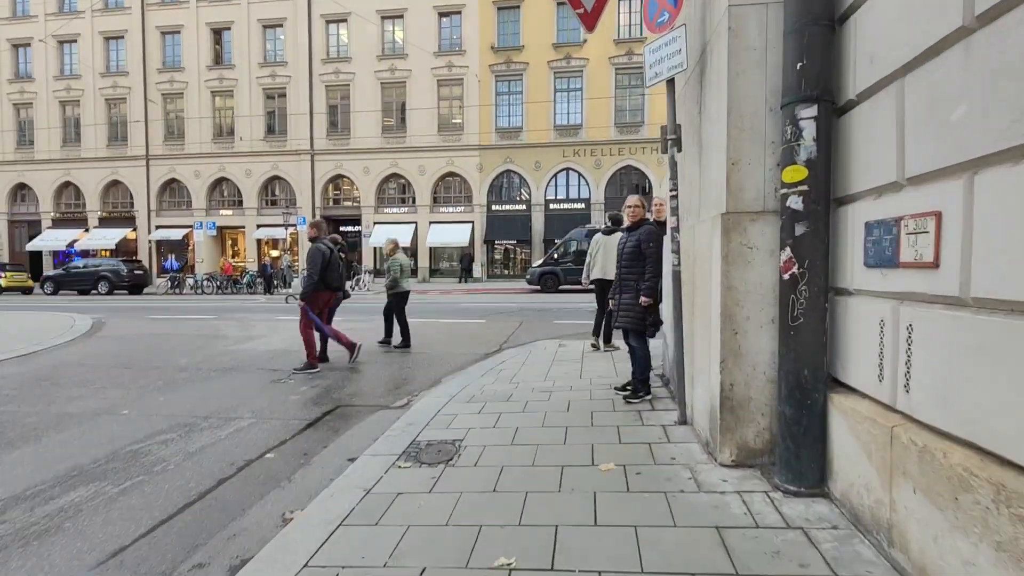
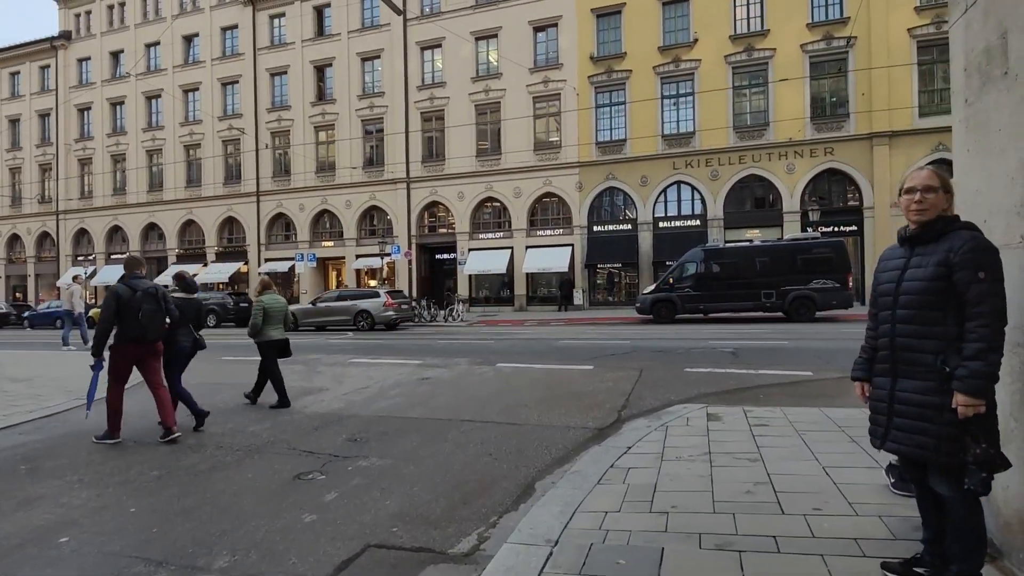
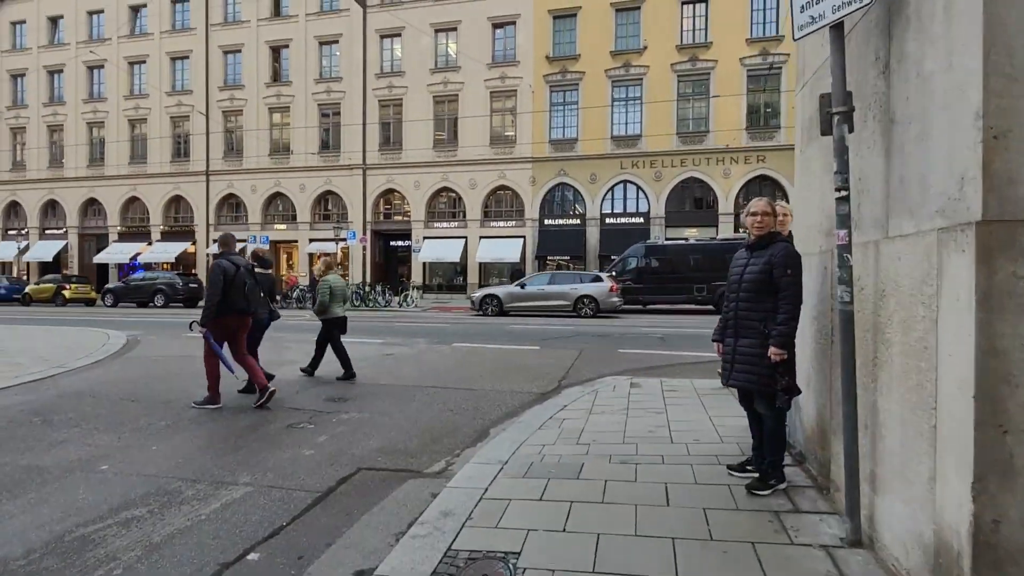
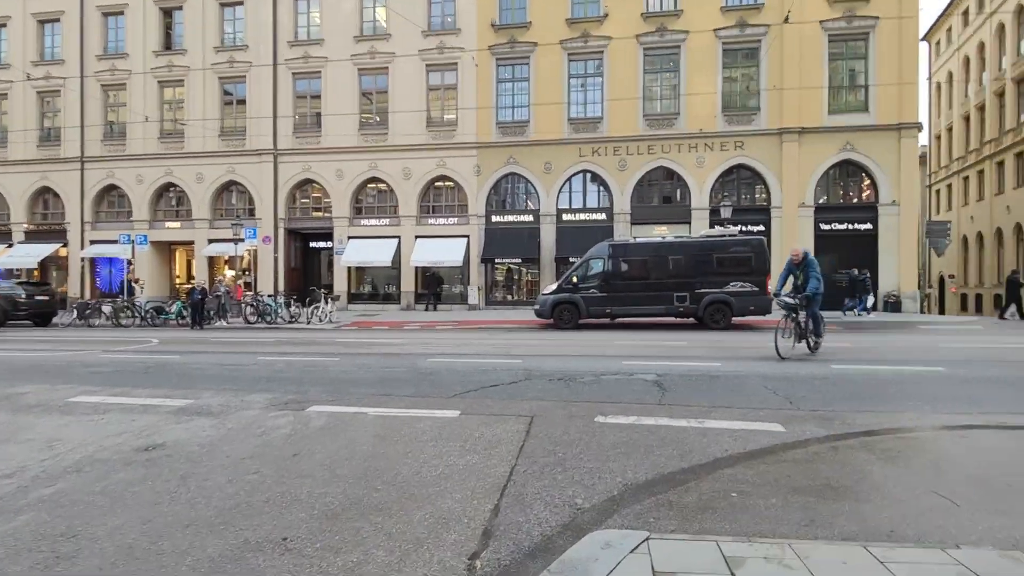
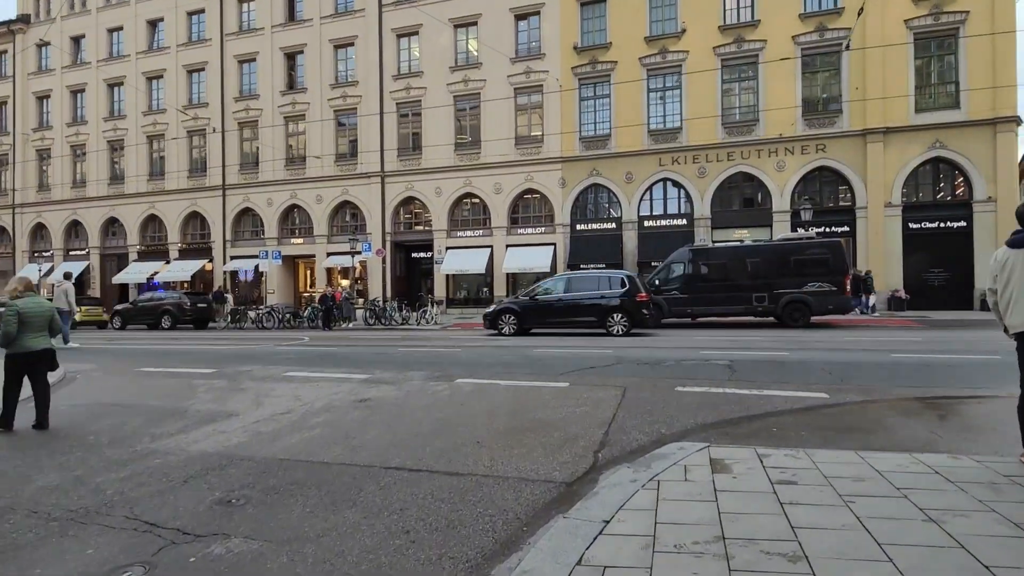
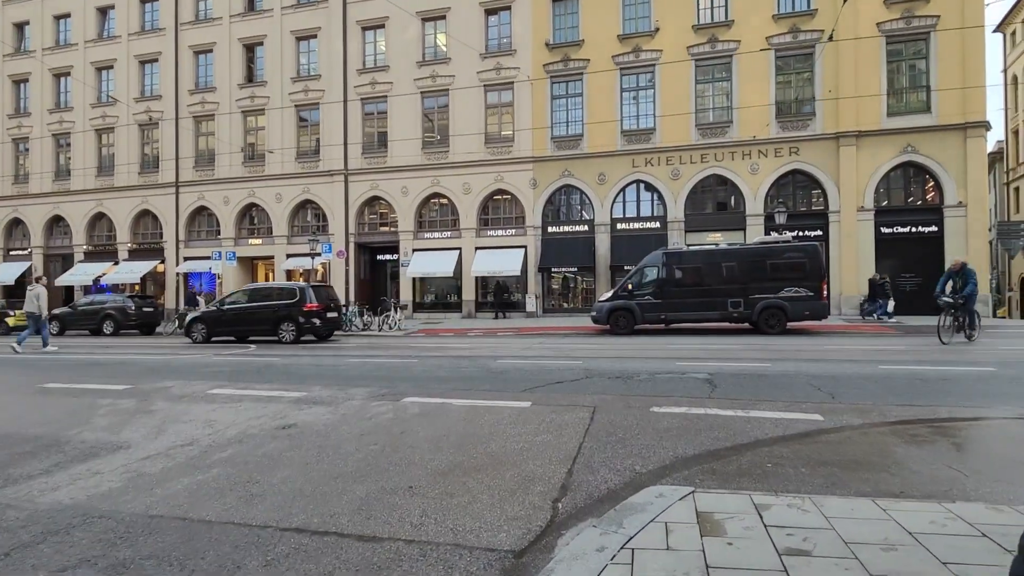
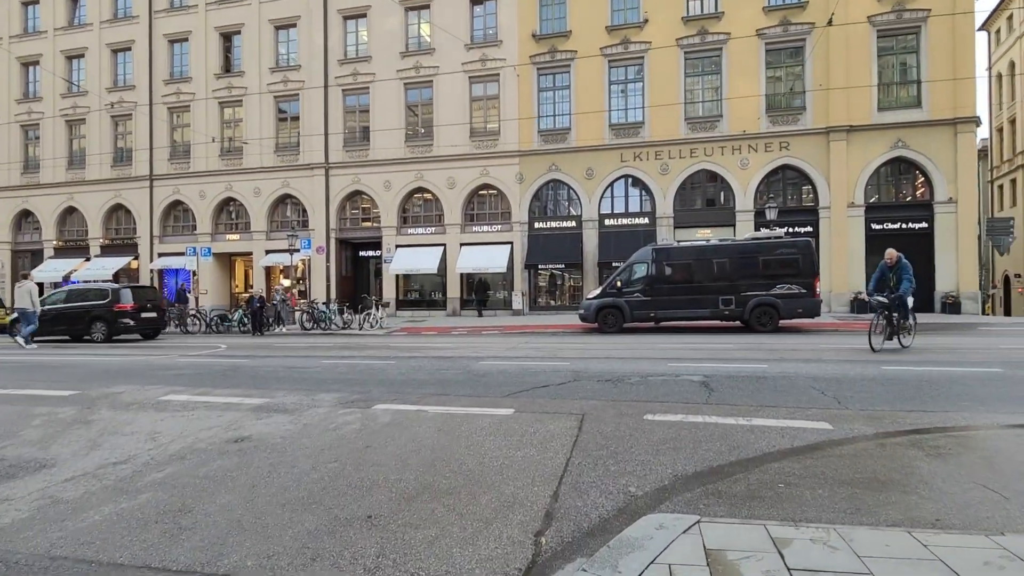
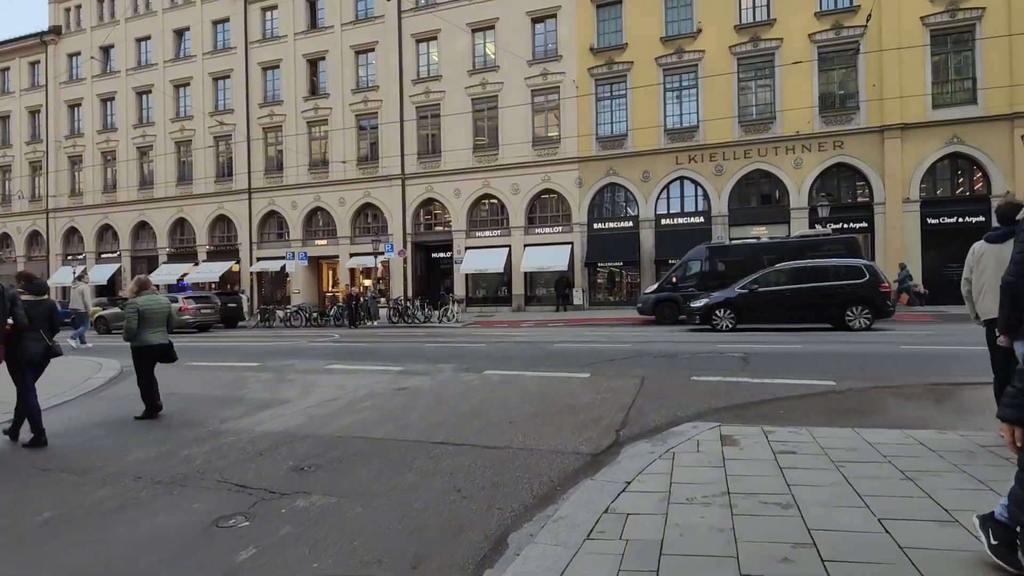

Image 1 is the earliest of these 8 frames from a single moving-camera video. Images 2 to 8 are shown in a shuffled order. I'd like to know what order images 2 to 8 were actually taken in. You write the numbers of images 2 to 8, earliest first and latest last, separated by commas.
3, 2, 8, 5, 6, 7, 4
